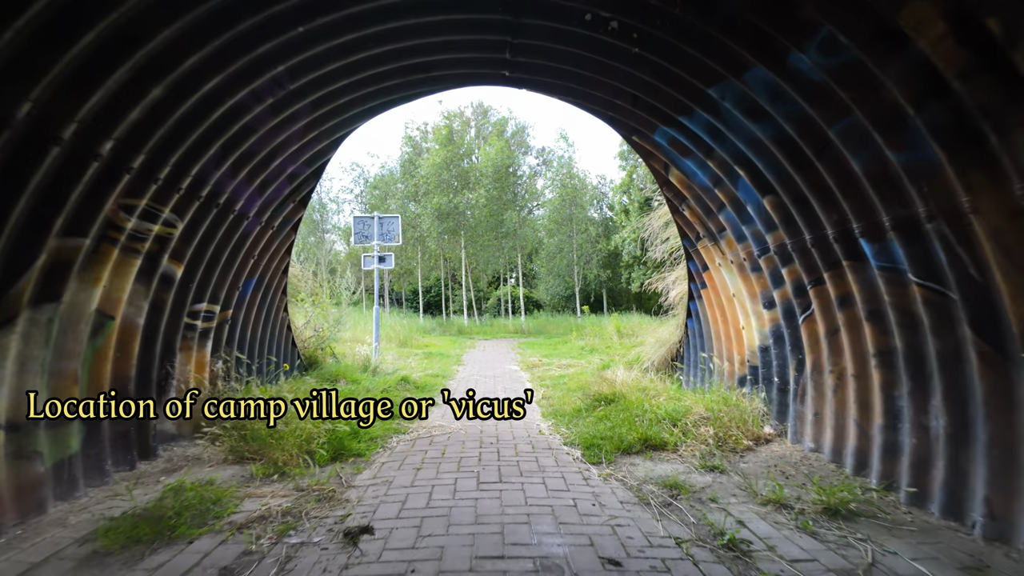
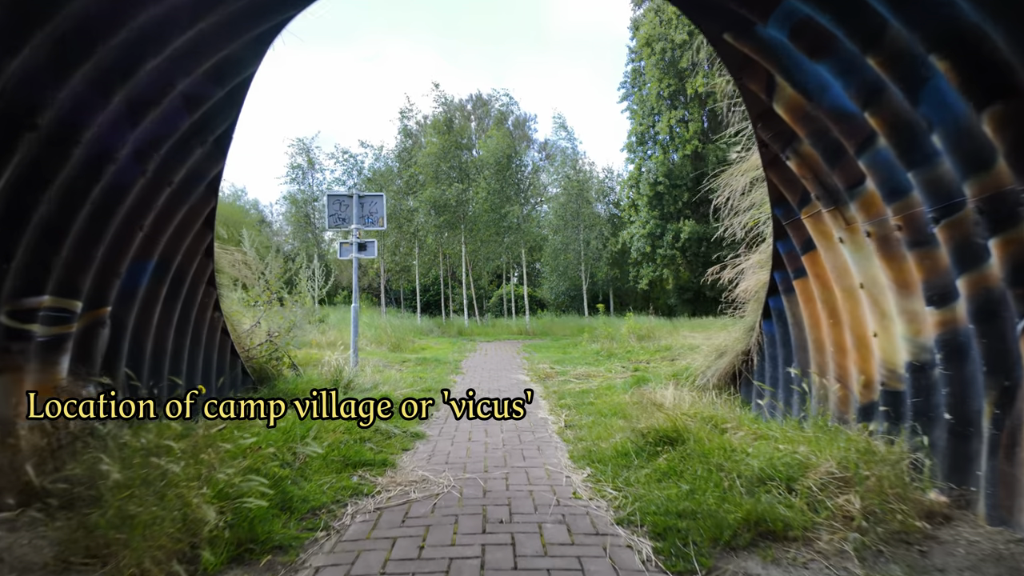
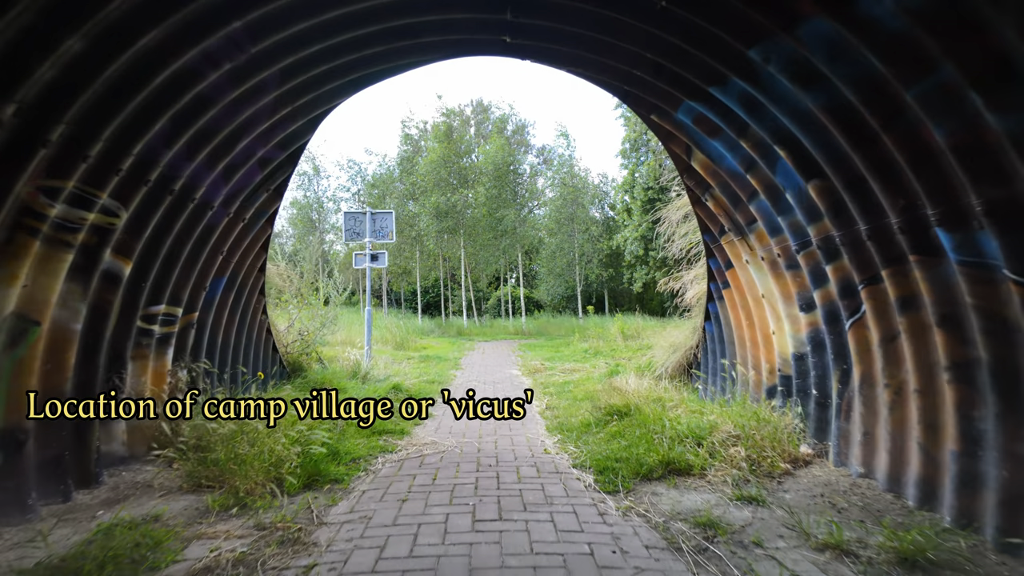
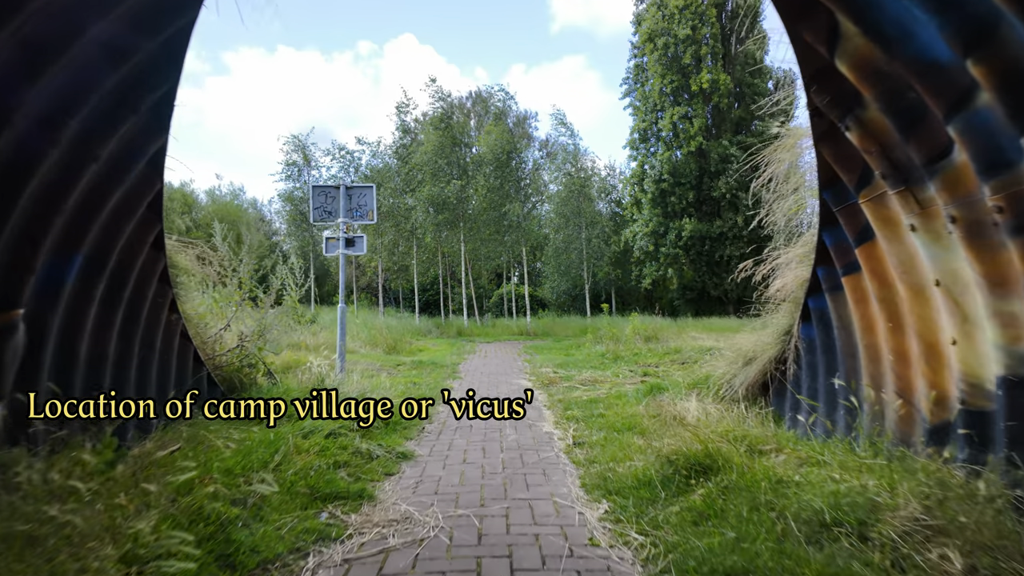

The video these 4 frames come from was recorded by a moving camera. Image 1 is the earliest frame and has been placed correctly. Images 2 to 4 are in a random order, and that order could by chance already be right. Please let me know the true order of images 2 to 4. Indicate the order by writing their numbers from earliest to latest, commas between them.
3, 2, 4
